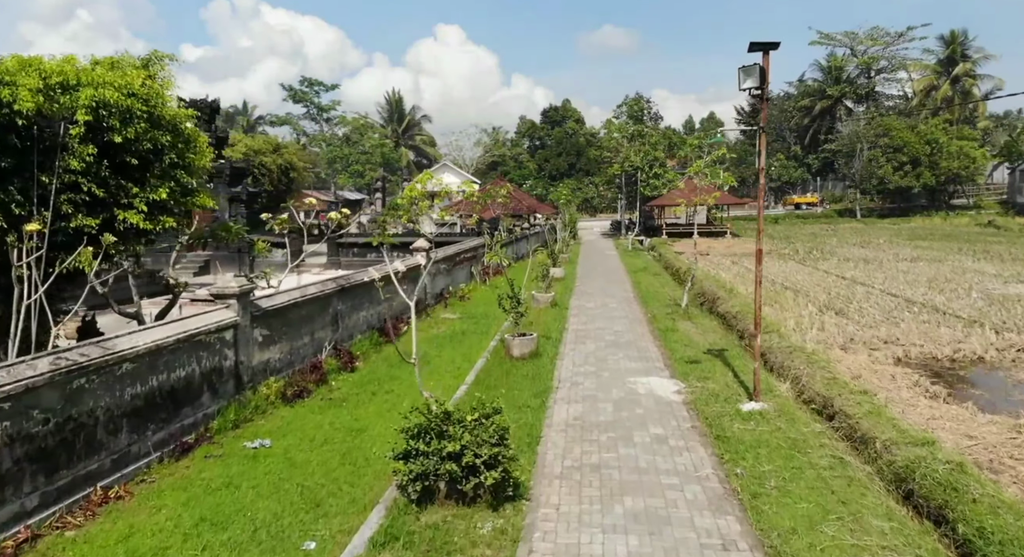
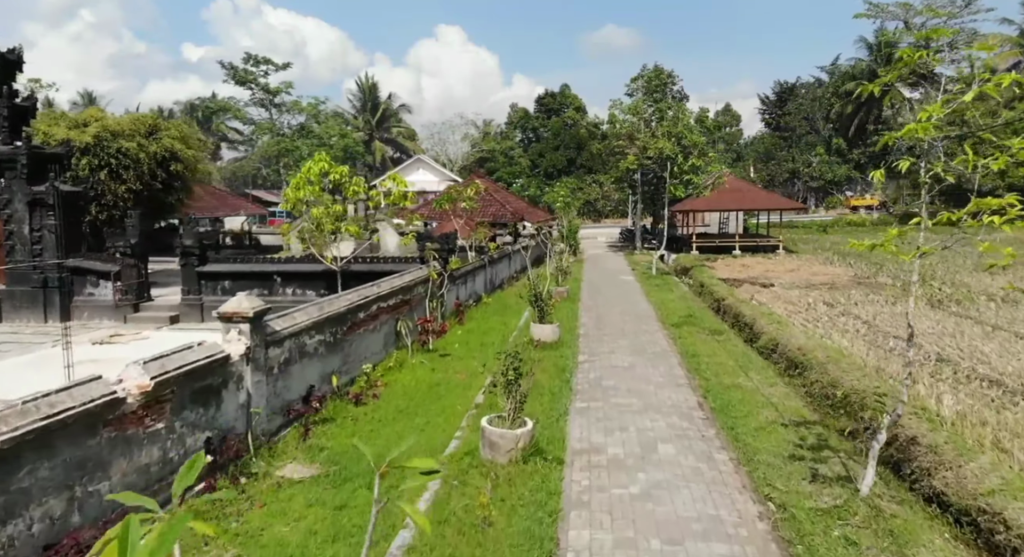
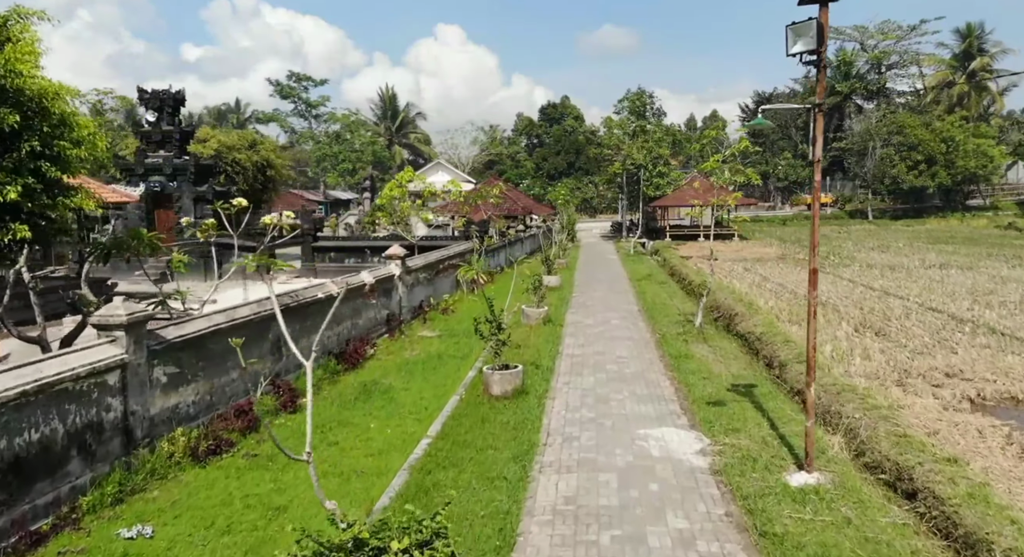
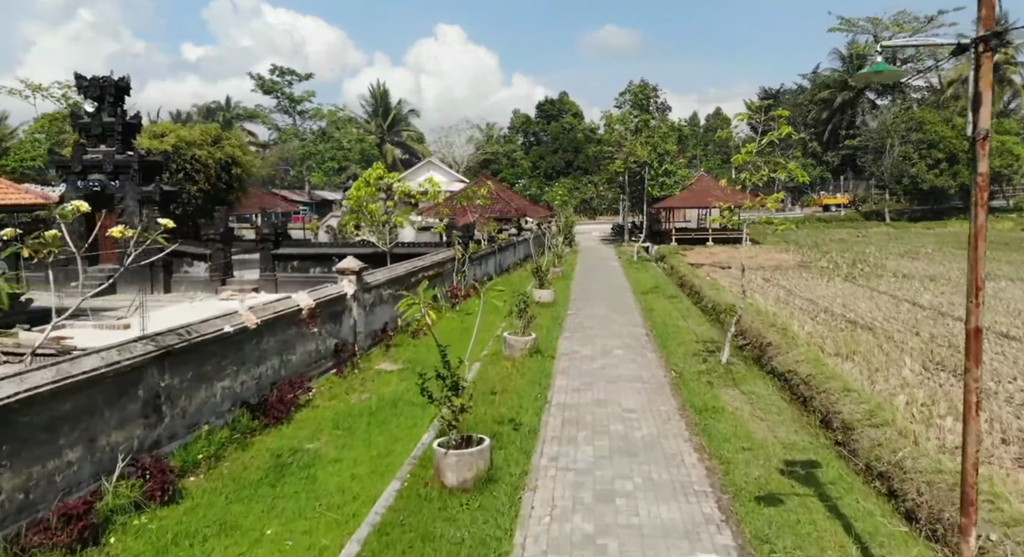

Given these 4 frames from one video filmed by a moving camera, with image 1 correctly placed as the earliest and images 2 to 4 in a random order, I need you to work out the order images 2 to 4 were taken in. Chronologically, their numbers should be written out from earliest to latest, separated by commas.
3, 4, 2
